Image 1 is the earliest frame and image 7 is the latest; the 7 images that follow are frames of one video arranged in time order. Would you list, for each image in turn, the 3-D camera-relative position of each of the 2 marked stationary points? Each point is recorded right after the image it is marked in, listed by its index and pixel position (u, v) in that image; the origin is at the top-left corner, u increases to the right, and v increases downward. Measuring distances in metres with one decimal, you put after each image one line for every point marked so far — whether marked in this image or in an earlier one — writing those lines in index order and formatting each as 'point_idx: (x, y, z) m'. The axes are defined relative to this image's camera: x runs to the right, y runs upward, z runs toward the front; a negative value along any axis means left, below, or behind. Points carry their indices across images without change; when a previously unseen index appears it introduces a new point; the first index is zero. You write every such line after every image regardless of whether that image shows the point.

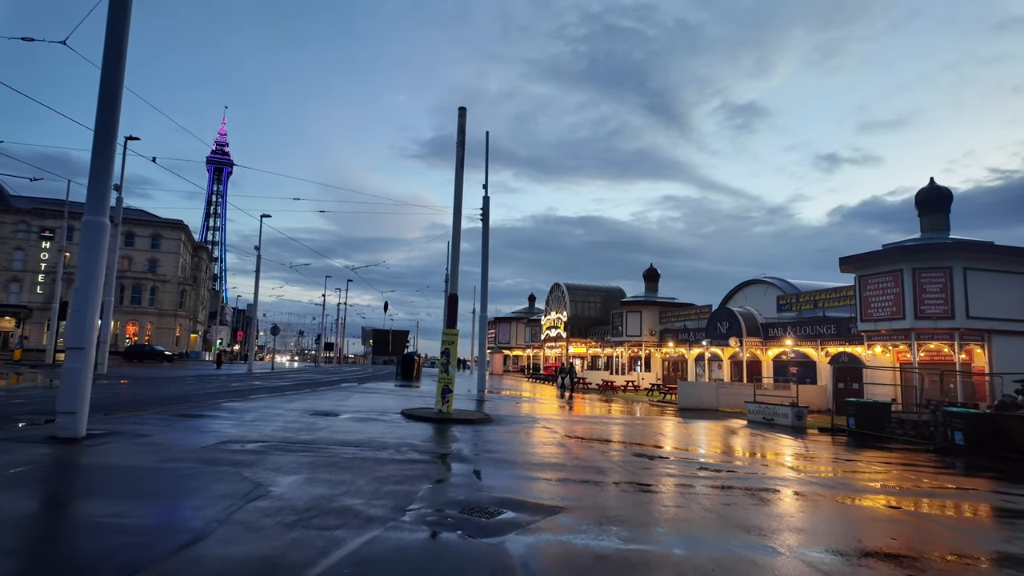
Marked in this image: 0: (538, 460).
0: (+0.4, -2.9, +10.1) m
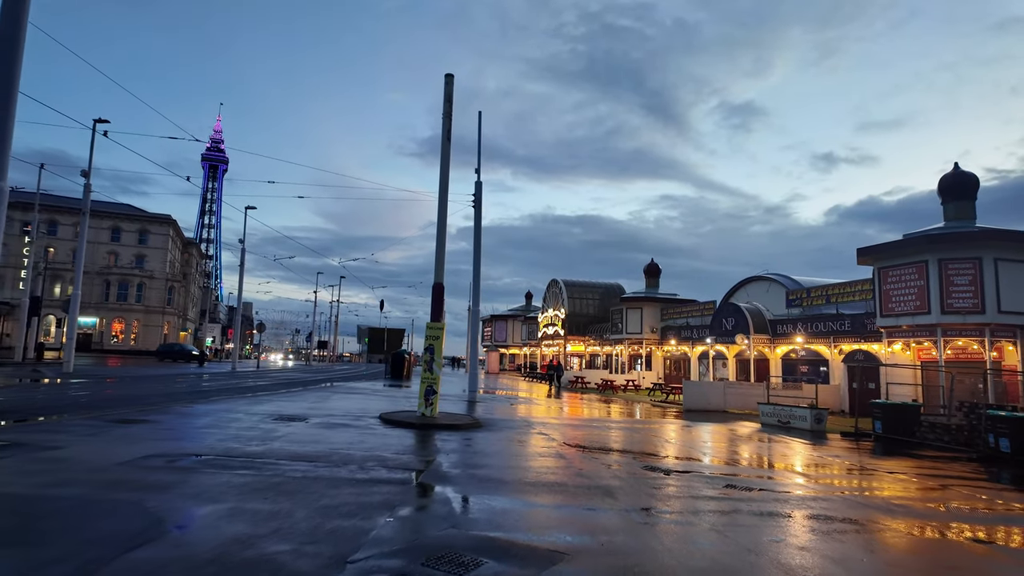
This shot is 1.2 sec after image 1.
0: (+0.3, -2.6, +8.3) m
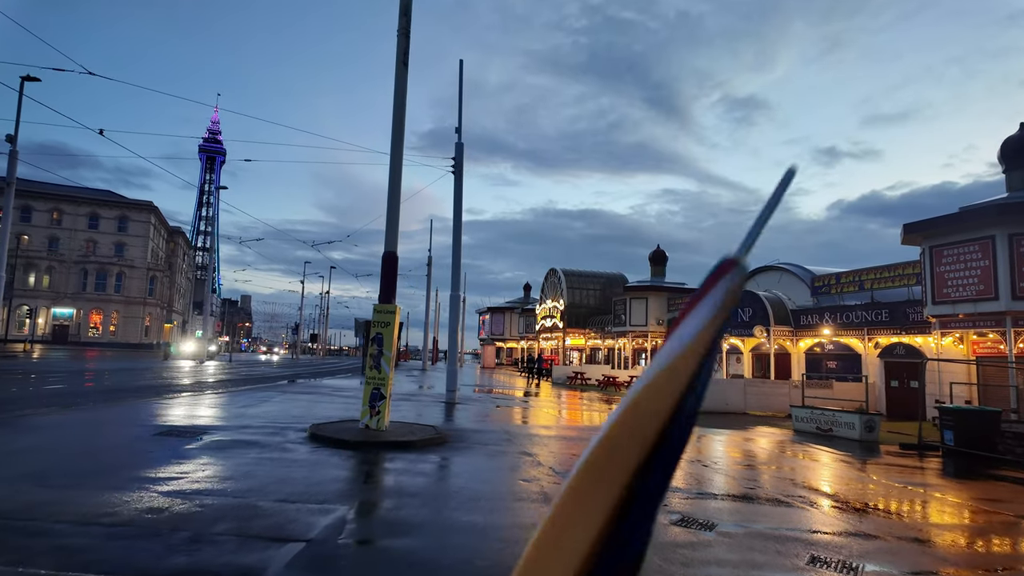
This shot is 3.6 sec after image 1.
0: (-0.2, -2.2, +4.9) m
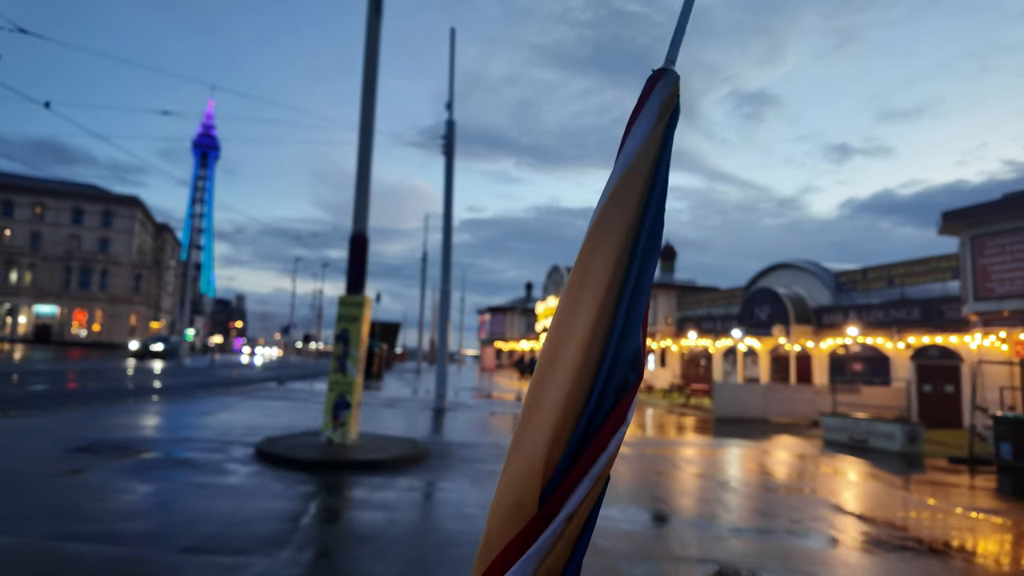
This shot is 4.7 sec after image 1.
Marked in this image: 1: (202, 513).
0: (-0.4, -2.0, +3.2) m
1: (-3.0, -2.1, +6.0) m
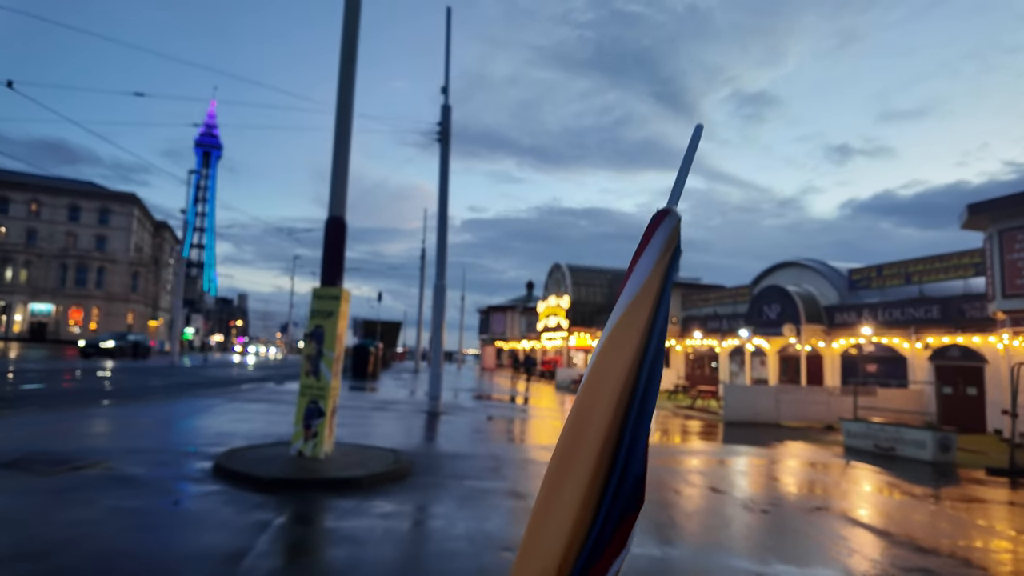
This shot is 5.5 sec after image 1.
0: (-0.4, -1.9, +2.2) m
1: (-3.1, -2.0, +4.9) m
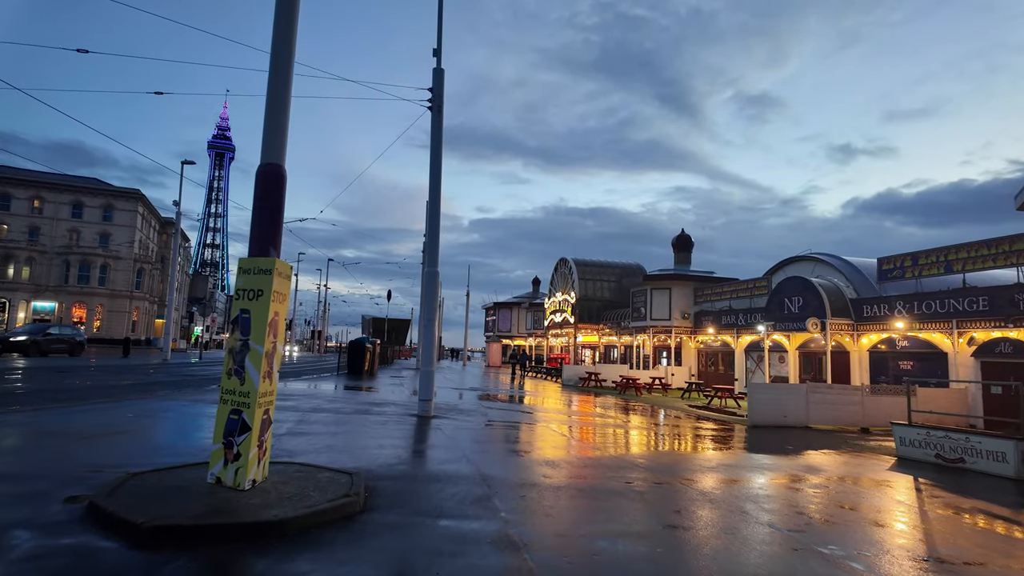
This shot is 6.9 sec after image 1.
0: (-0.5, -1.6, +0.1) m
1: (-3.1, -1.7, +2.9) m
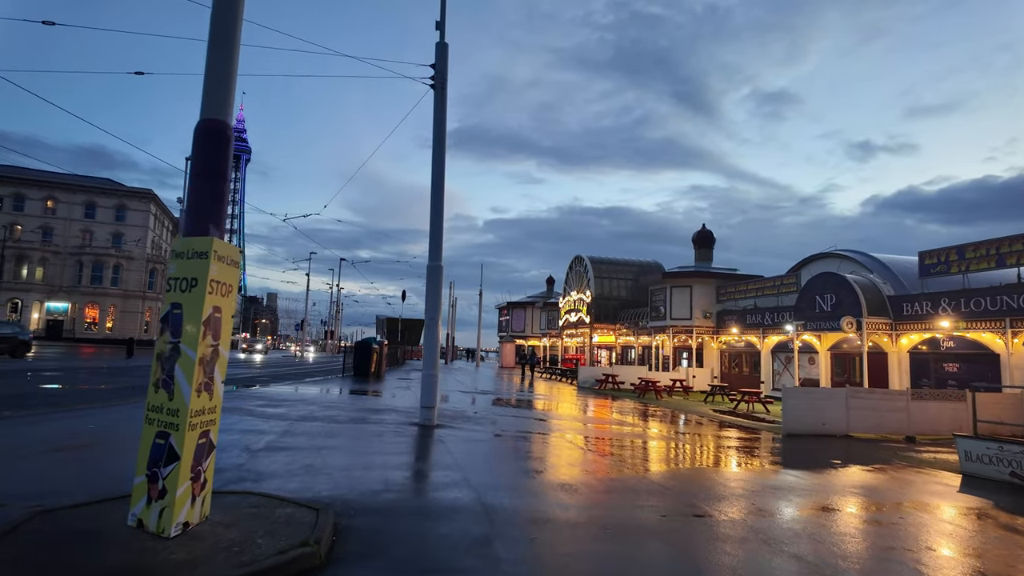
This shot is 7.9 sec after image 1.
0: (-0.6, -1.5, -1.2) m
1: (-3.2, -1.7, +1.7) m
